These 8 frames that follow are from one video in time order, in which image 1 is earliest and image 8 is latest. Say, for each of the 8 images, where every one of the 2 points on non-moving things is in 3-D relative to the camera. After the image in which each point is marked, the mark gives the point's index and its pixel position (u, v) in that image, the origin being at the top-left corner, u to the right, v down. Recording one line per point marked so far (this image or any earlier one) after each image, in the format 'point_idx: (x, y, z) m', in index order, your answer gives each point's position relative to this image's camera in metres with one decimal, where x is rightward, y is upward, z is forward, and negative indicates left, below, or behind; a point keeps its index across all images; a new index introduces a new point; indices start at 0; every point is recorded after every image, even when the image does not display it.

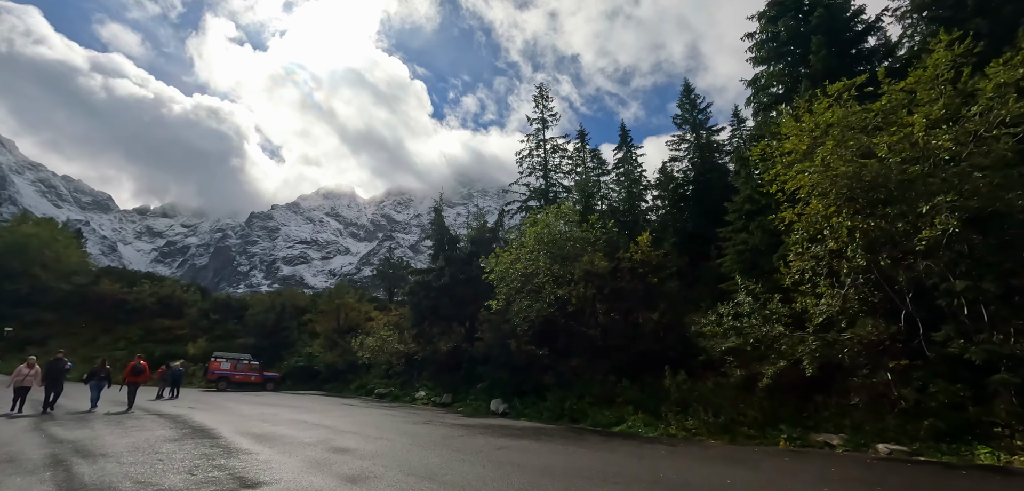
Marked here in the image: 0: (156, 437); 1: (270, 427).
0: (-8.2, -4.4, +11.7) m
1: (-6.7, -5.0, +14.2) m
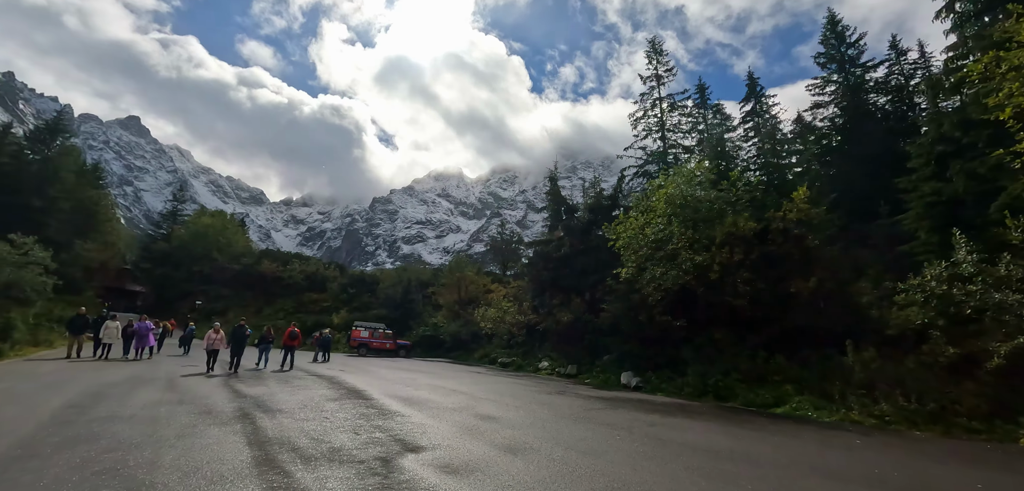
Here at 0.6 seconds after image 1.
0: (-4.9, -3.8, +12.8) m
1: (-2.9, -4.2, +14.9) m
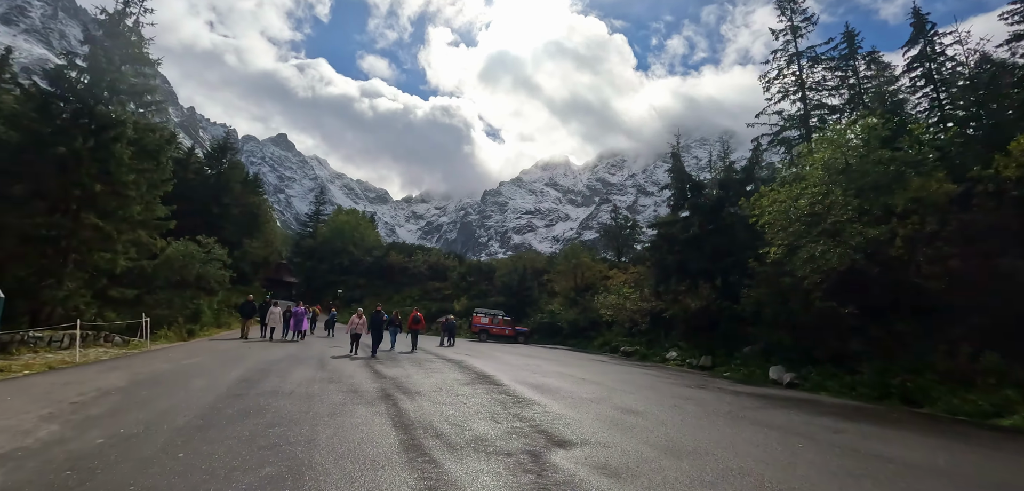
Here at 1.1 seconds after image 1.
0: (-1.5, -3.4, +13.0) m
1: (+0.9, -3.8, +14.6) m
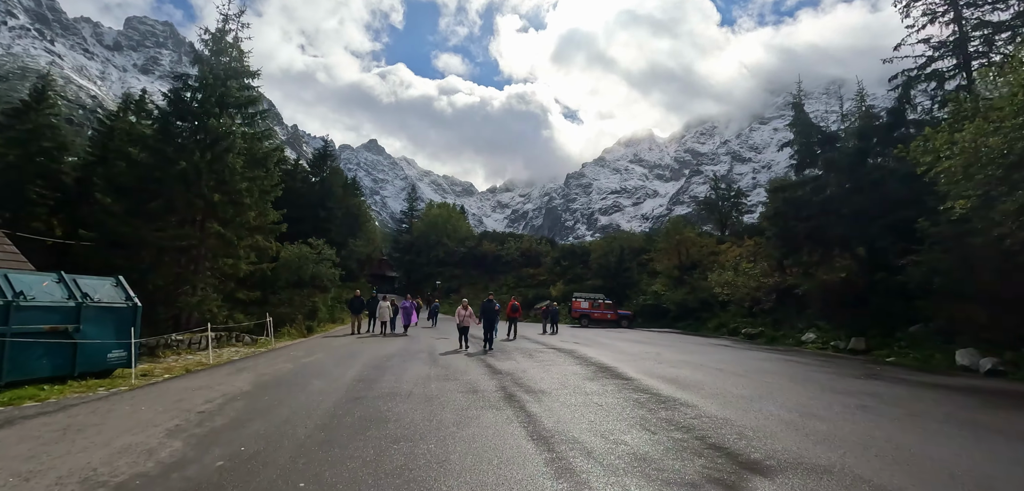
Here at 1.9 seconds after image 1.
0: (+1.4, -3.0, +11.9) m
1: (+4.1, -3.1, +13.0) m
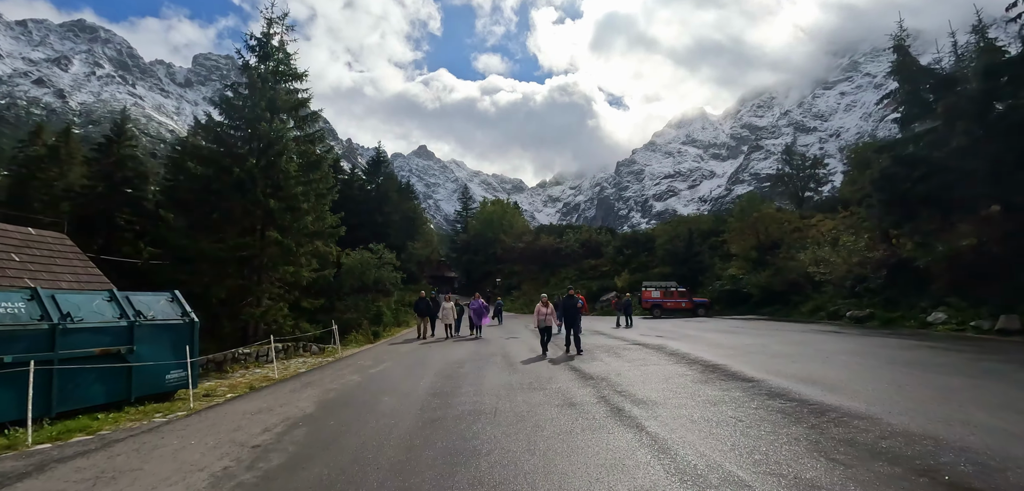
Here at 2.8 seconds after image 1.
0: (+3.2, -2.6, +10.1) m
1: (+6.0, -2.5, +11.0) m
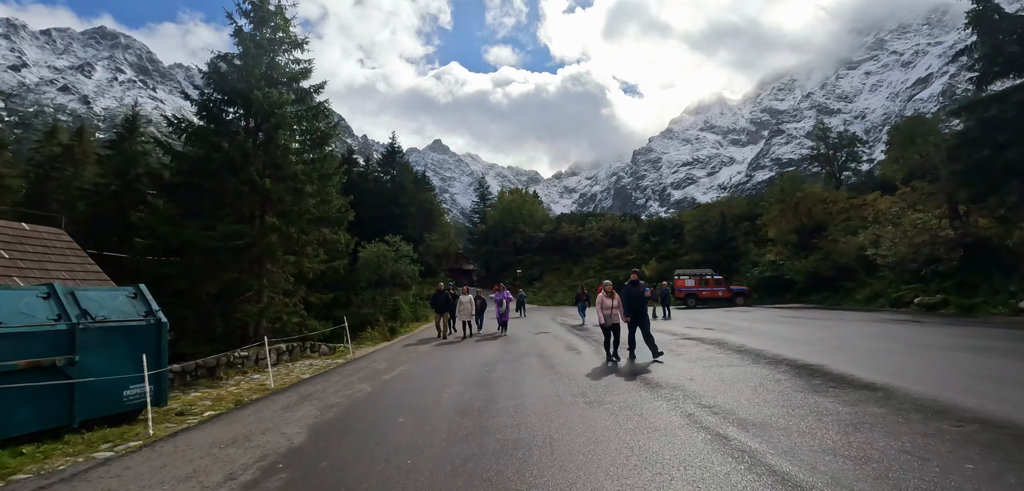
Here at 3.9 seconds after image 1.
0: (+4.0, -2.1, +7.8) m
1: (+6.8, -2.0, +8.6) m
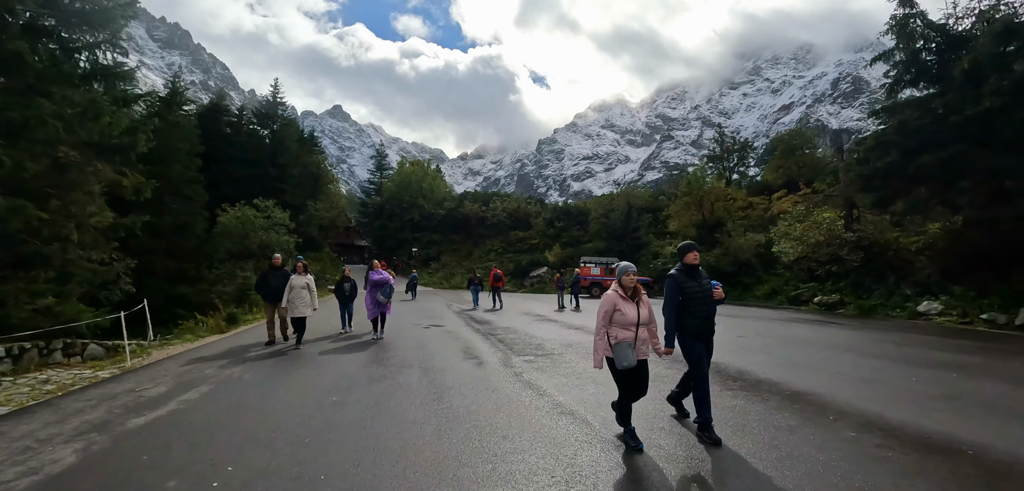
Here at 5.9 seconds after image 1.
0: (+2.7, -1.9, +4.8) m
1: (+5.3, -1.9, +6.1) m
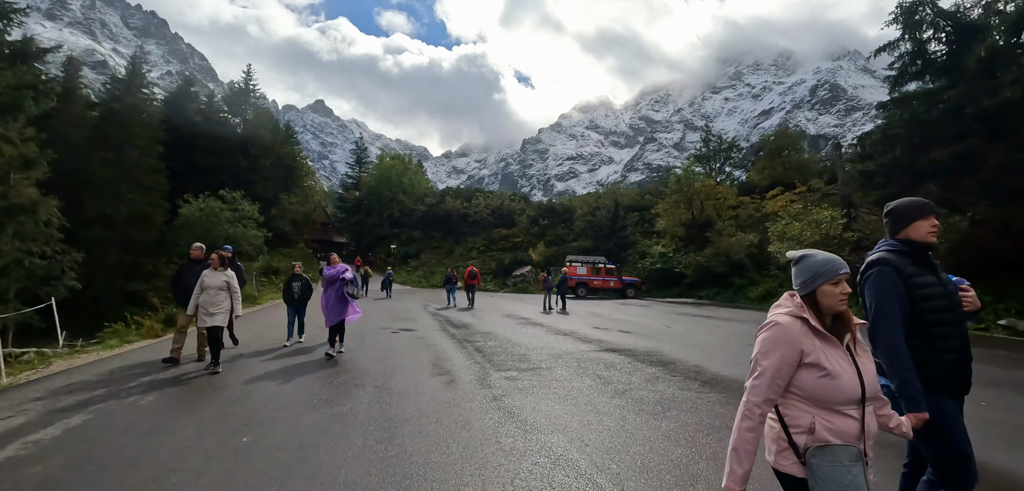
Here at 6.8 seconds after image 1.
0: (+2.5, -1.8, +3.1) m
1: (+5.1, -1.8, +4.5) m
